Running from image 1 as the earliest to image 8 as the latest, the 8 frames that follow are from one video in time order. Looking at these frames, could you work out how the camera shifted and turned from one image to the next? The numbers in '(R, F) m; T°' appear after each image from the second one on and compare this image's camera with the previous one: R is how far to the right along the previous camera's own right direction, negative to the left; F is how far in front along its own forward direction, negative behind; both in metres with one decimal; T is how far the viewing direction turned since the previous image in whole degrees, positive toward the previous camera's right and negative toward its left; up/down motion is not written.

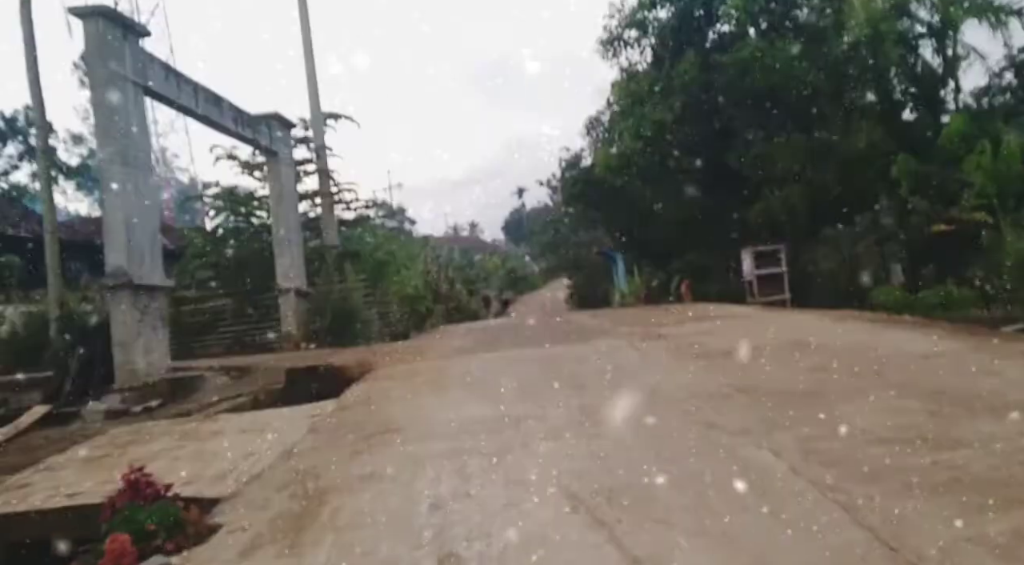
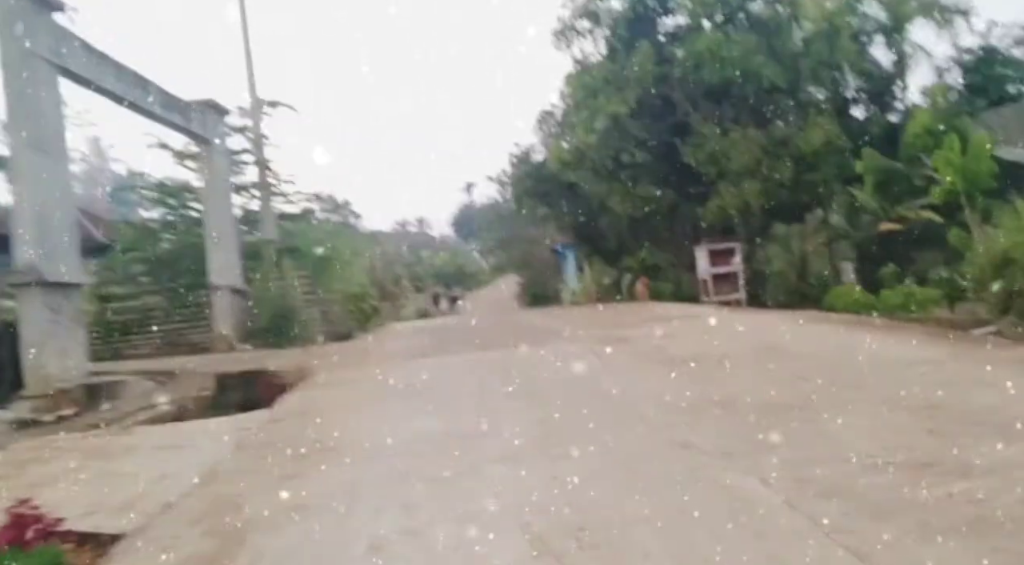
(0.0, +0.5) m; +4°
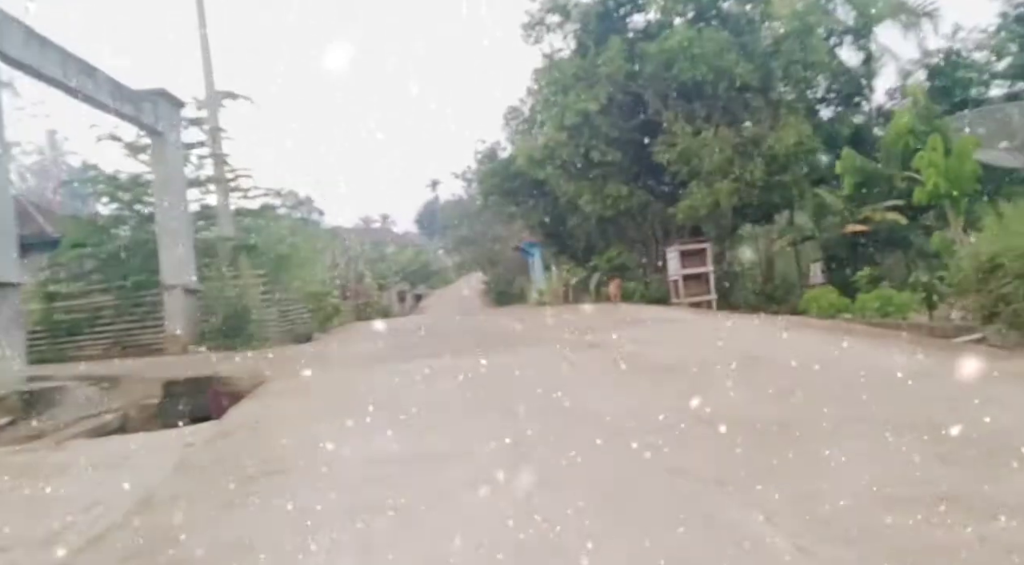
(0.0, +0.3) m; +3°
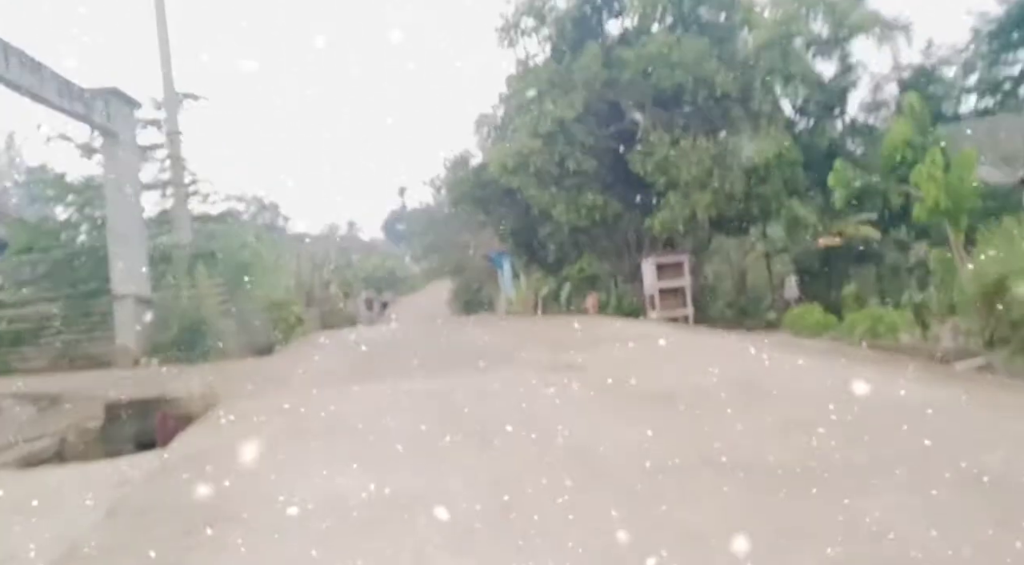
(-0.1, +0.4) m; +3°
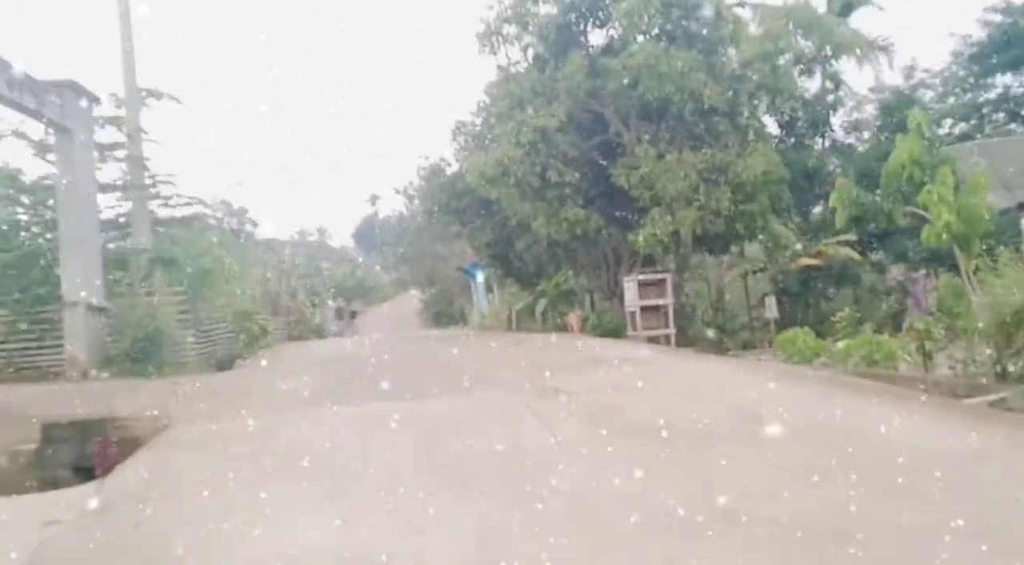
(-0.1, +0.4) m; +2°
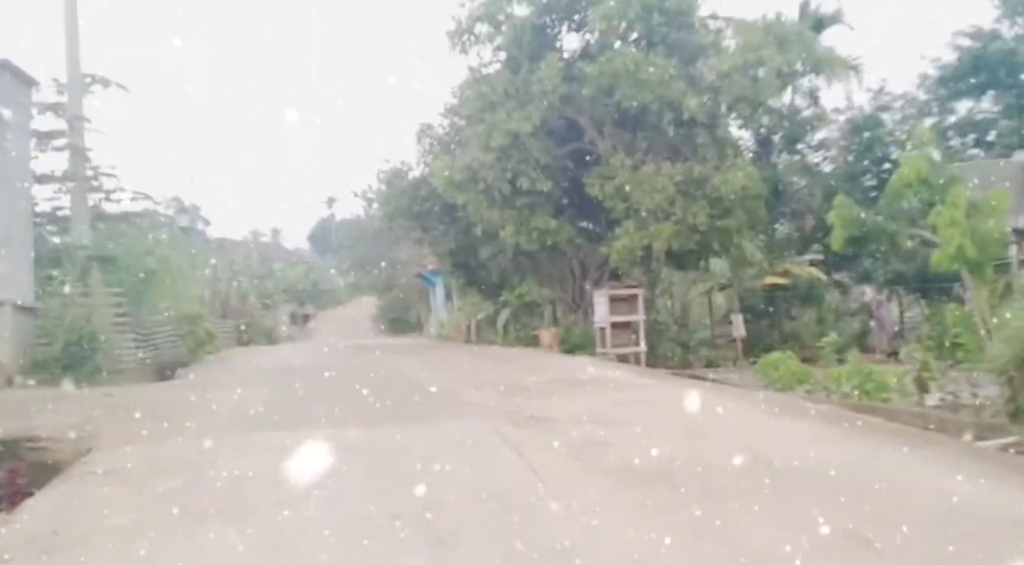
(-0.1, +0.5) m; +4°
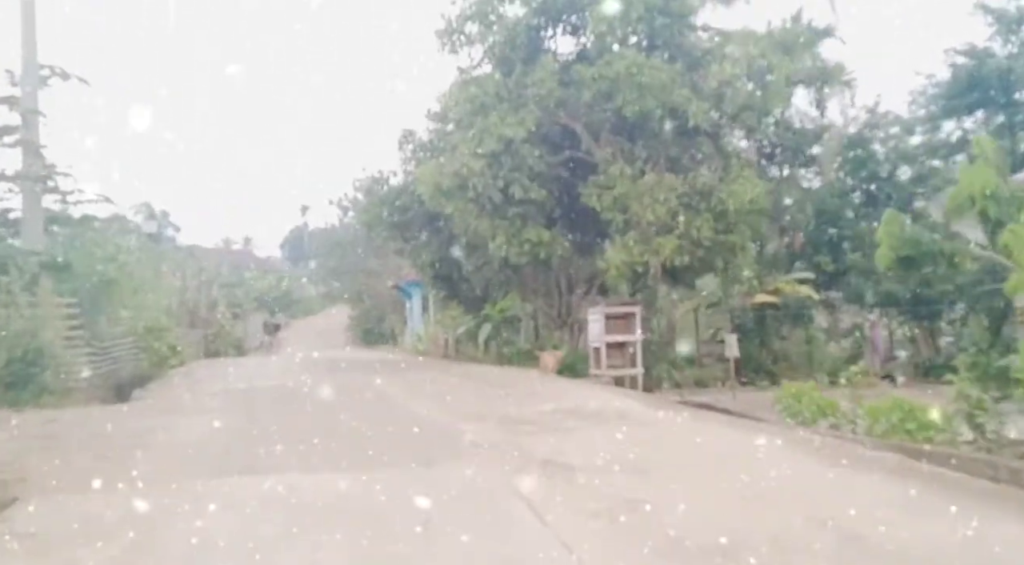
(-0.2, +0.7) m; +2°
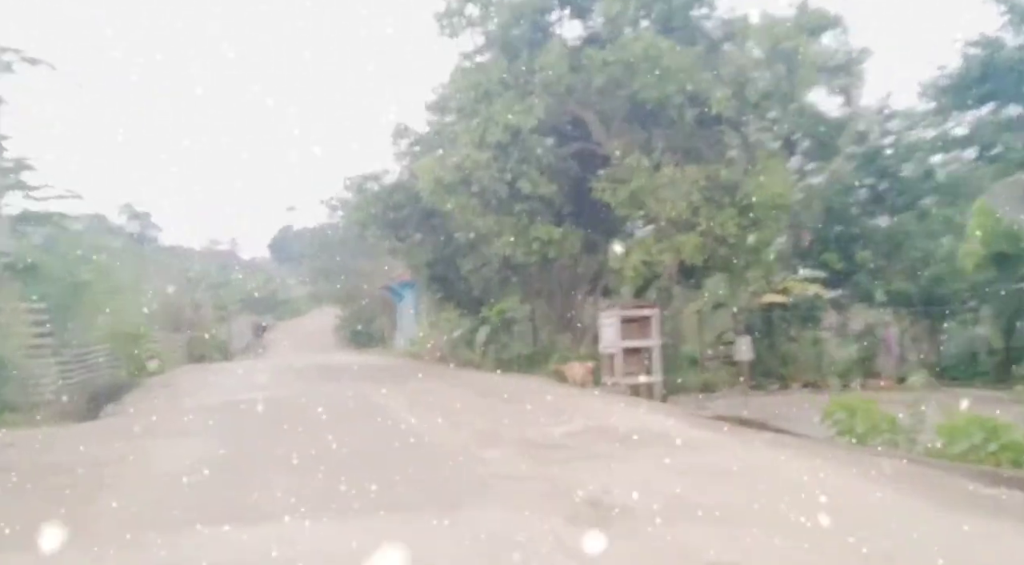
(-0.2, +0.7) m; +1°
